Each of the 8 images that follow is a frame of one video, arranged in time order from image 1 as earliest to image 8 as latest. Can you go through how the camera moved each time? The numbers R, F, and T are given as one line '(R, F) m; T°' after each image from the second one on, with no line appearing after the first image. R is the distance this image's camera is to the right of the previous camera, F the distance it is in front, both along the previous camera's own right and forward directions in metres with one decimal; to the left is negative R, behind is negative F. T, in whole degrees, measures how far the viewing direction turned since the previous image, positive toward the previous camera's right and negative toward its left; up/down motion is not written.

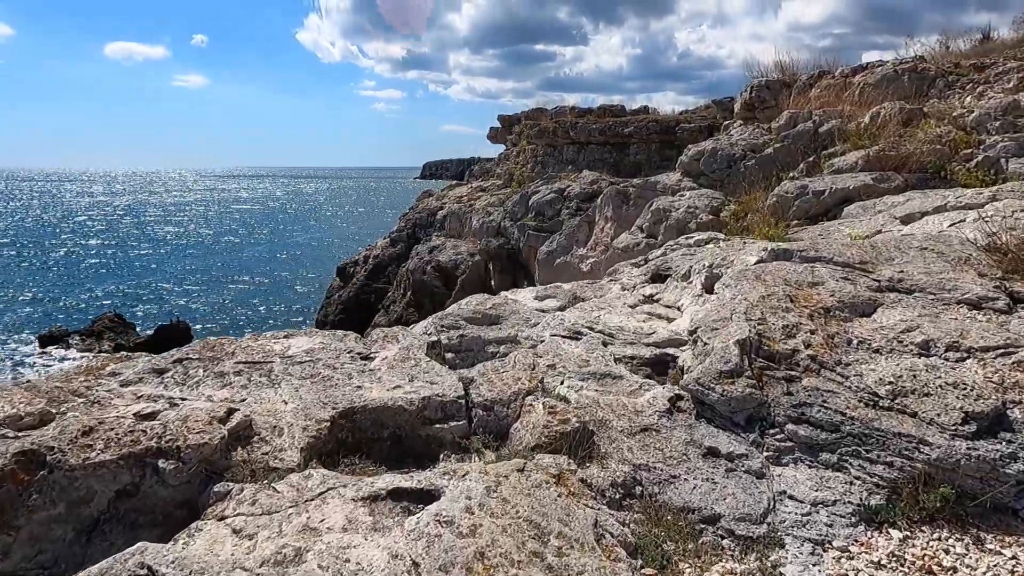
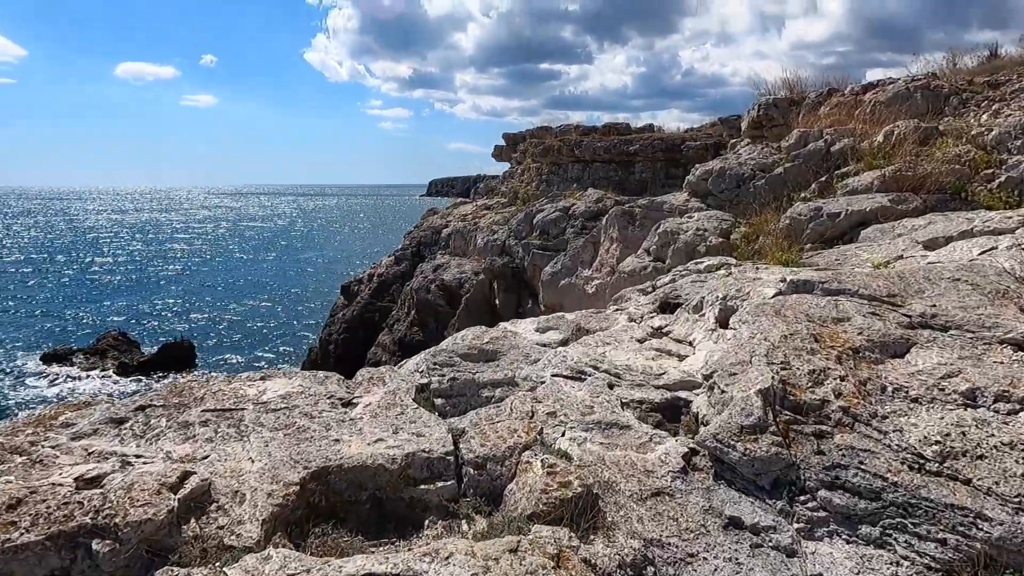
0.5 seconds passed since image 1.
(0.0, +0.3) m; 0°
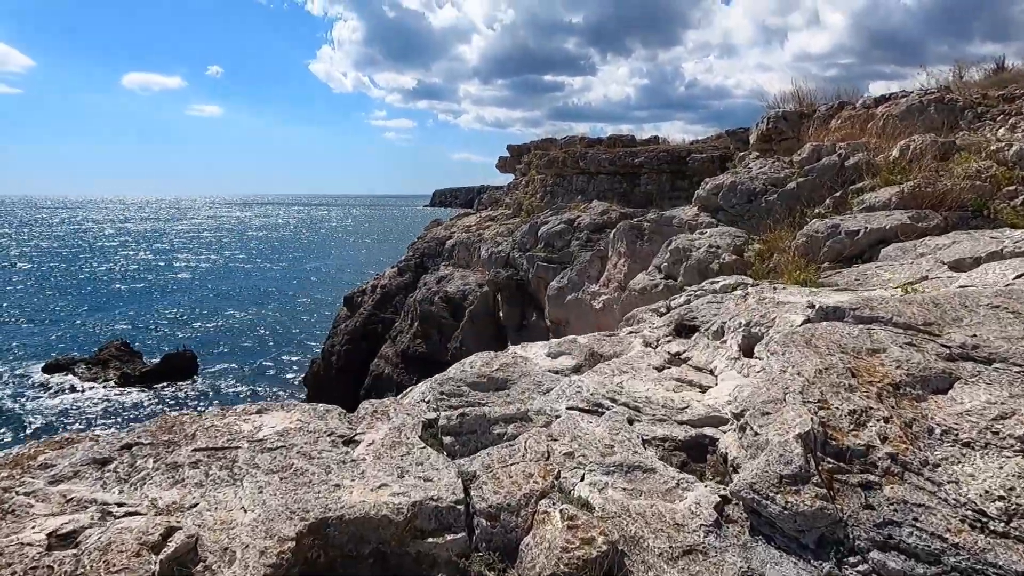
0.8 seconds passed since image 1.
(0.0, +0.2) m; 0°
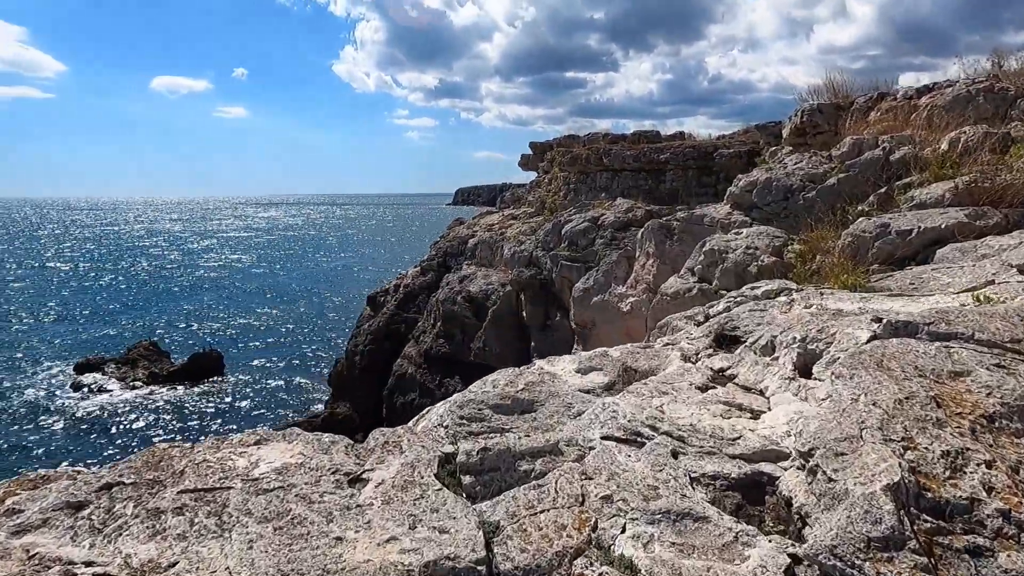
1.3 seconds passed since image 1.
(0.0, +0.3) m; -2°
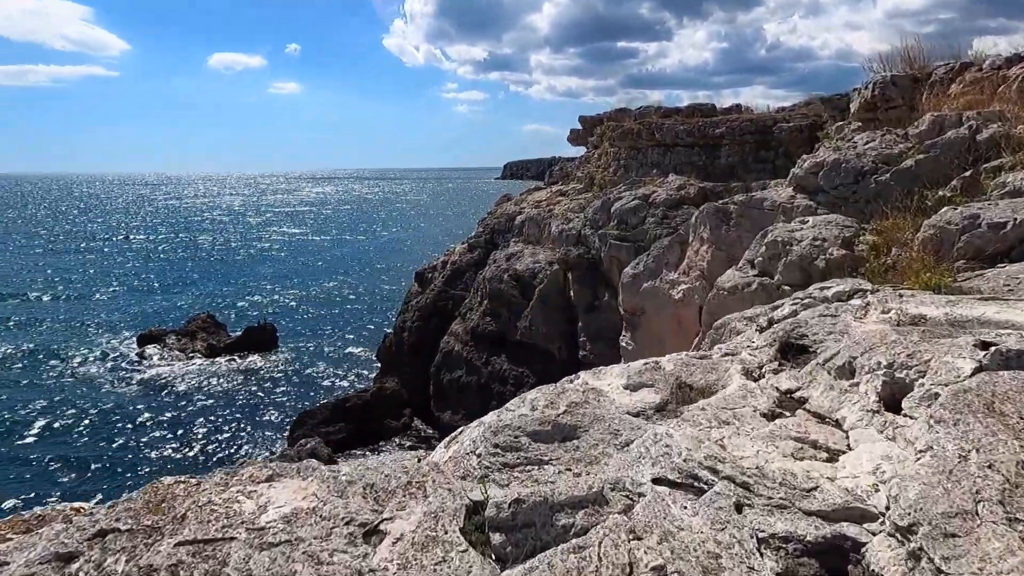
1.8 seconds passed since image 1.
(0.0, +0.3) m; -4°
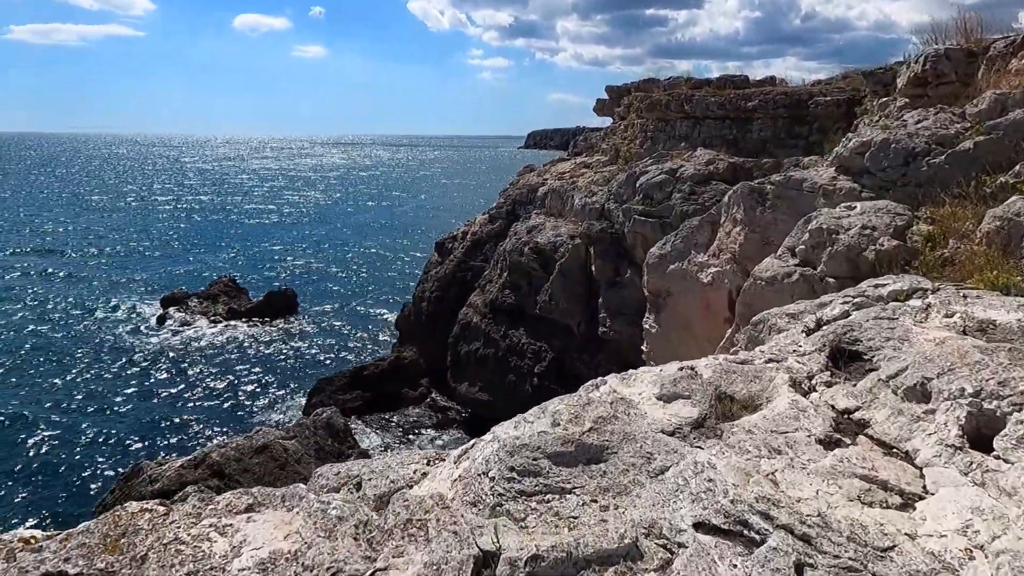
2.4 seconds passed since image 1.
(0.0, +0.3) m; -2°
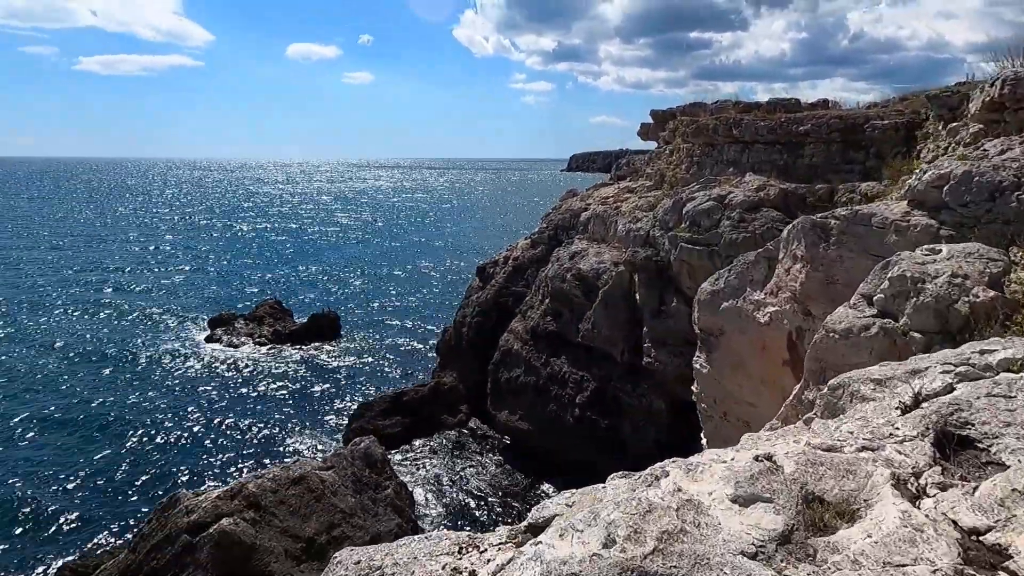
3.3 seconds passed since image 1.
(0.0, +0.4) m; -4°
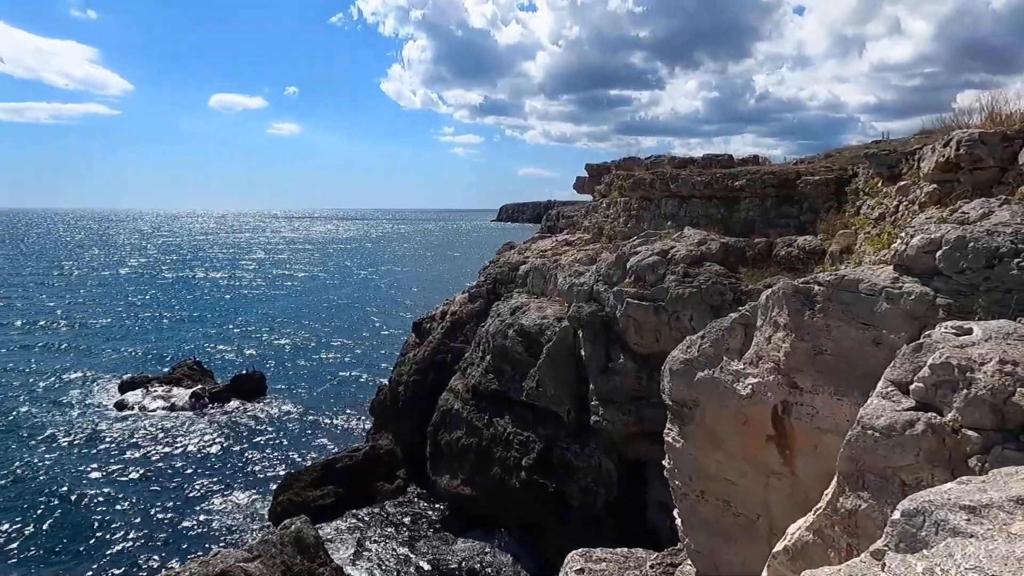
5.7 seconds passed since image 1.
(-0.3, +0.8) m; +6°
